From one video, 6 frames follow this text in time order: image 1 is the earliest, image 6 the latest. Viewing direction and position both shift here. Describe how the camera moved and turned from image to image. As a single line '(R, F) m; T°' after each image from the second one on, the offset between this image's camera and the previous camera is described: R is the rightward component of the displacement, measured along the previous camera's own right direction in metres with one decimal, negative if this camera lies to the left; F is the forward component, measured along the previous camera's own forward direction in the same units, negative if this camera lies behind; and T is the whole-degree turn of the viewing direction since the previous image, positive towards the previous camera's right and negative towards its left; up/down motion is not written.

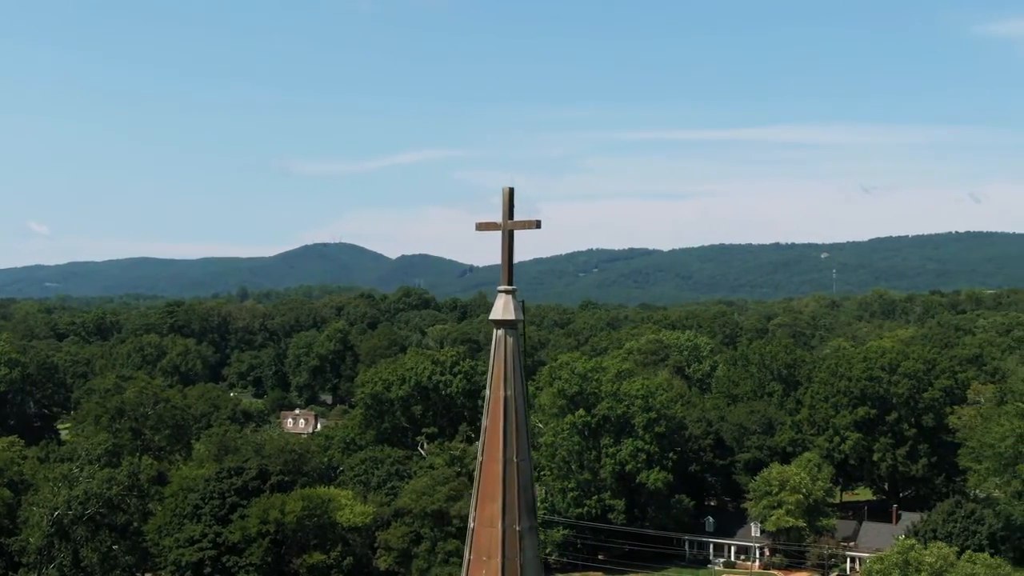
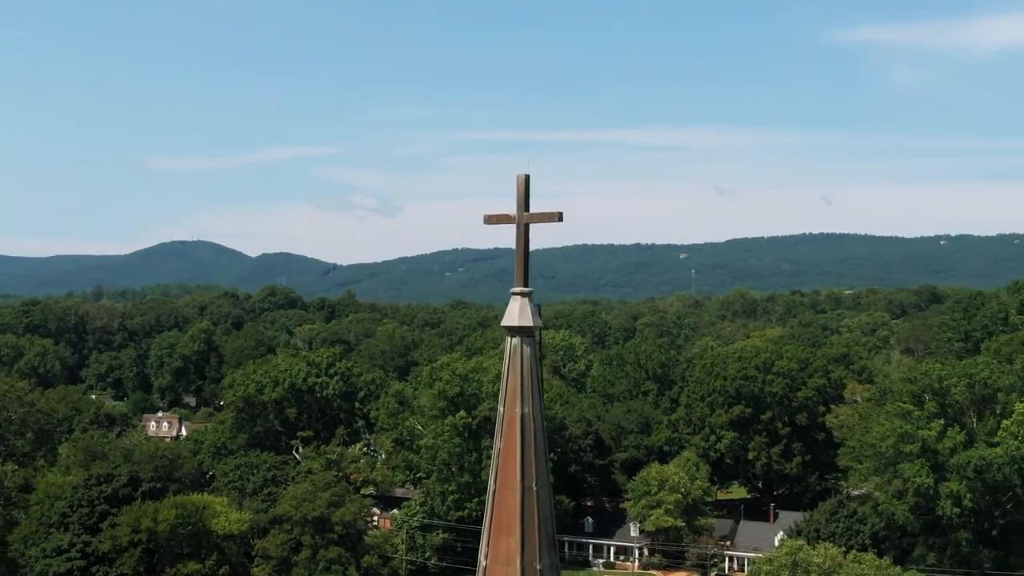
(-0.7, +0.8) m; +6°
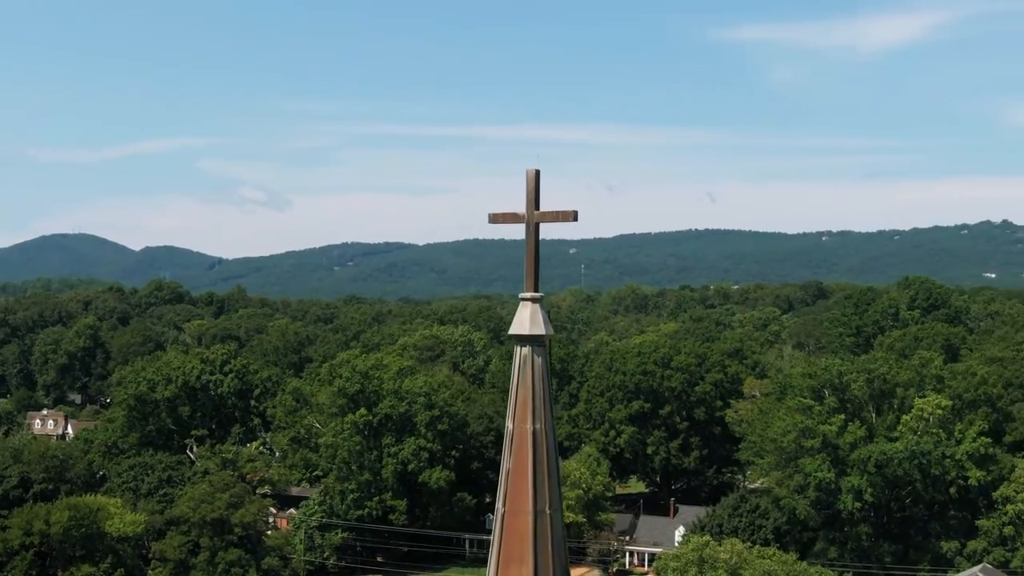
(-0.5, +0.4) m; +5°
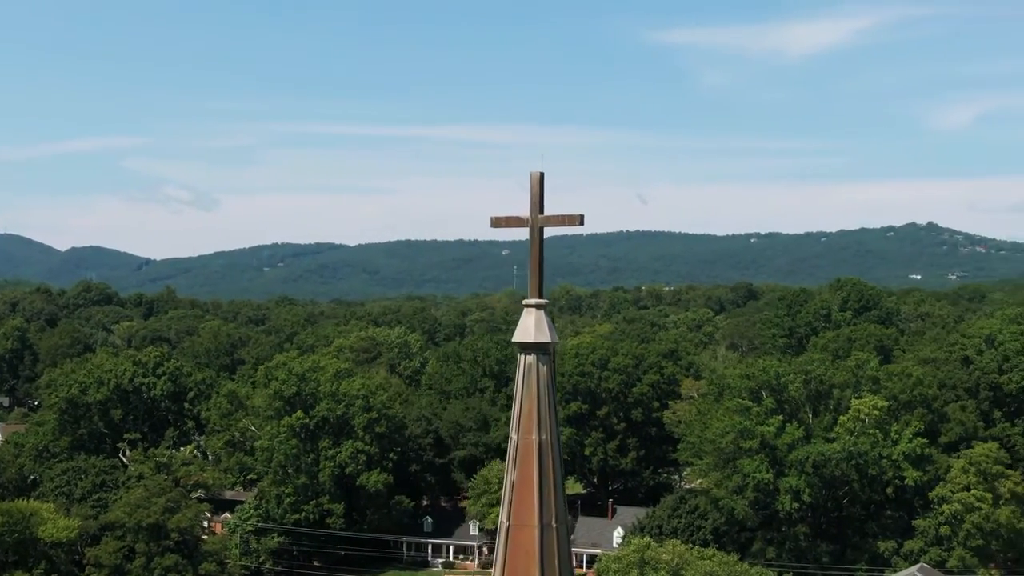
(-0.3, +0.1) m; +3°
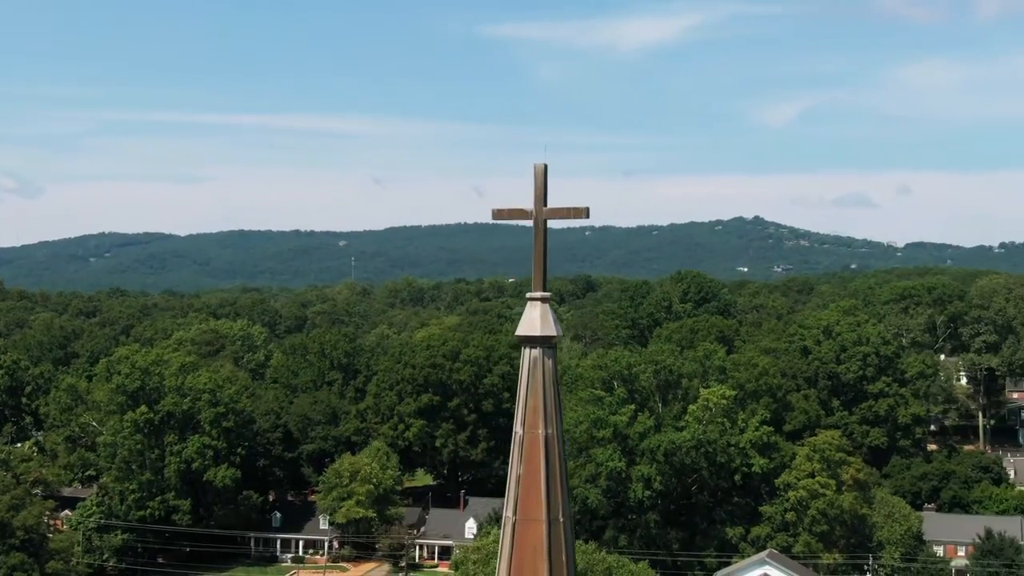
(-0.7, +0.1) m; +7°
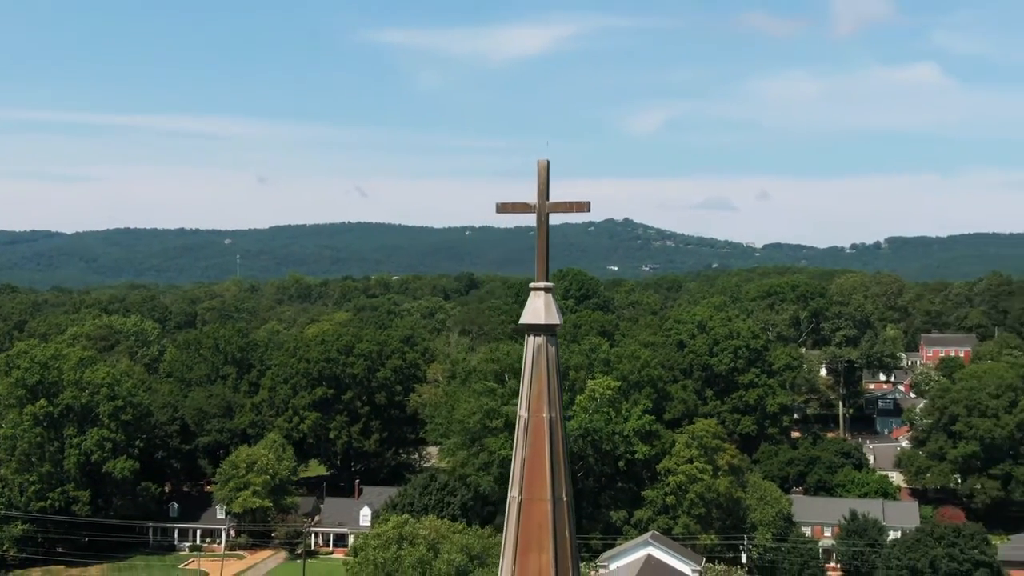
(-0.7, -1.9) m; +5°
